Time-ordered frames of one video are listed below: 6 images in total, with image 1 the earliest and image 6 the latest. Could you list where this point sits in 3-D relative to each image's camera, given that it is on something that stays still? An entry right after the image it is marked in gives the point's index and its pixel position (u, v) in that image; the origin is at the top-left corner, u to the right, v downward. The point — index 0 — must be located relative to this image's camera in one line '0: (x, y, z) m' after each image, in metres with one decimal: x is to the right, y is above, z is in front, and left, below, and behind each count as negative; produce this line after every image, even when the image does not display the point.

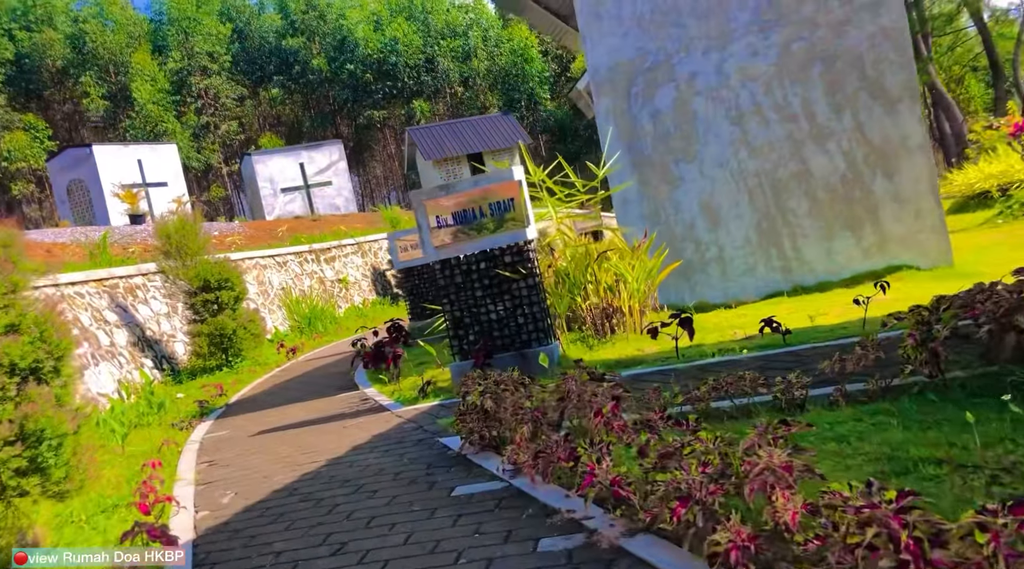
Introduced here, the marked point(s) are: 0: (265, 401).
0: (-3.0, -1.4, +14.0) m
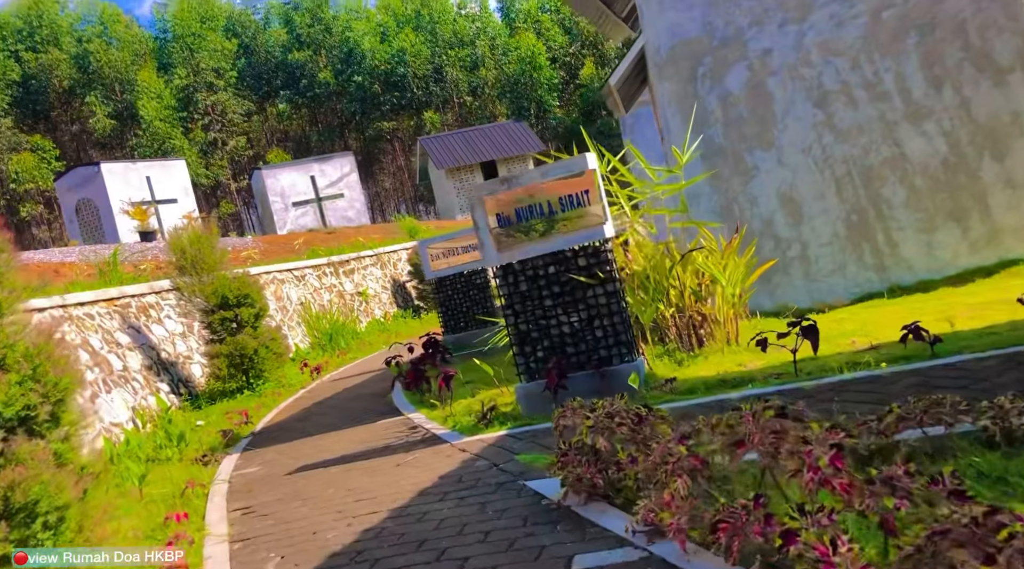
0: (-2.4, -1.6, +12.6) m
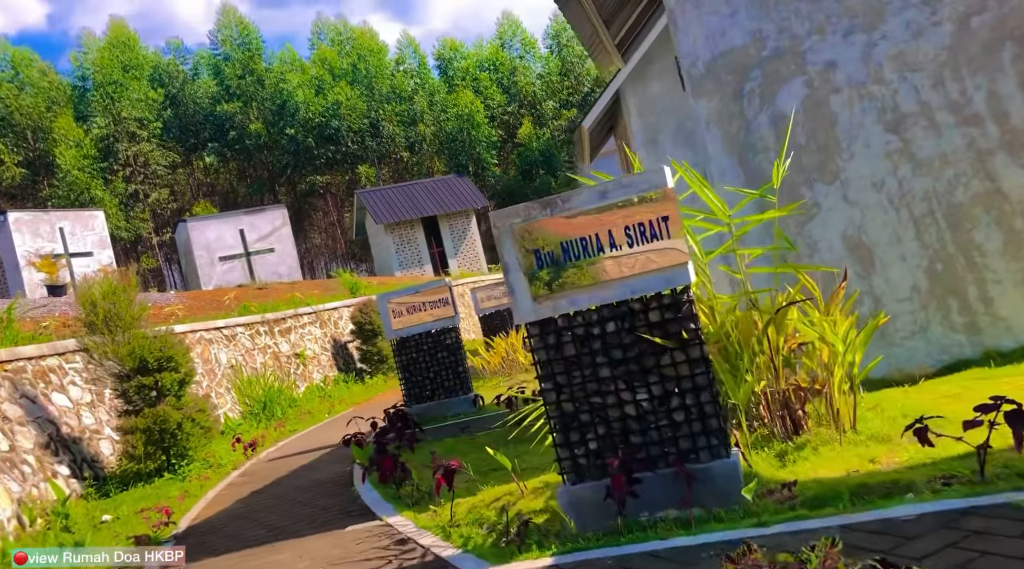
0: (-2.4, -2.1, +9.8) m
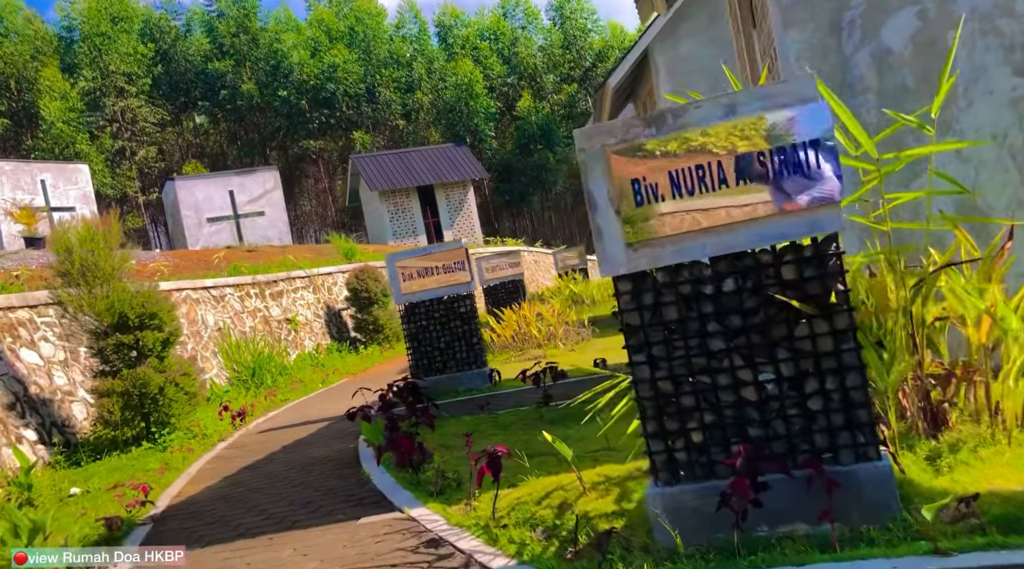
0: (-2.1, -1.7, +8.4) m
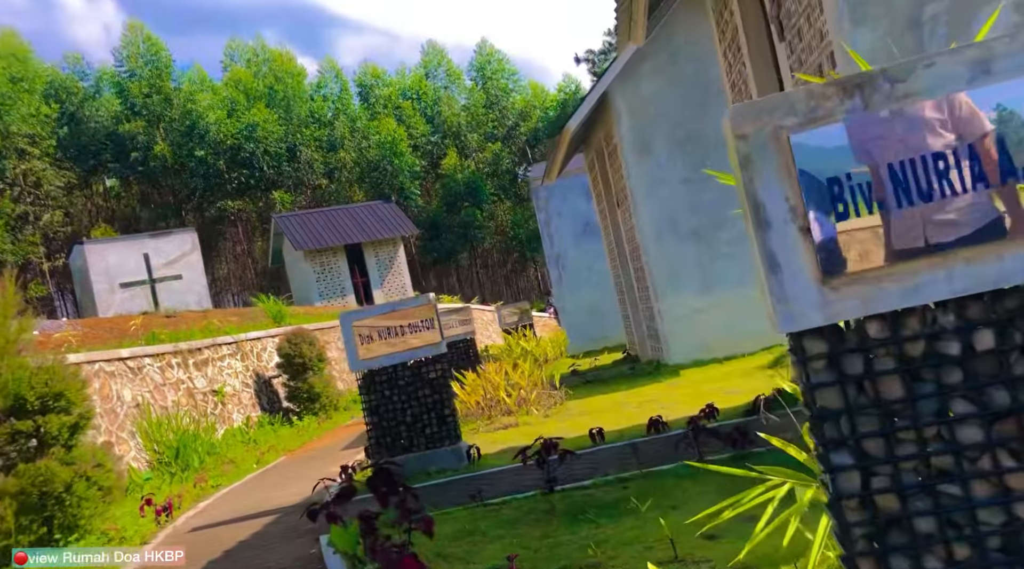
0: (-2.0, -2.1, +6.2) m
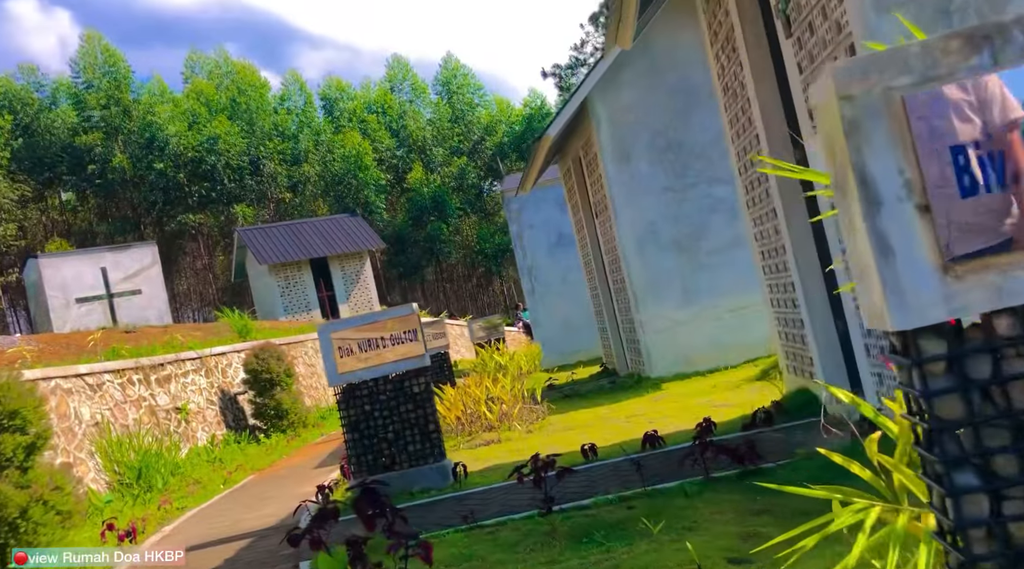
0: (-1.9, -2.1, +5.5) m
